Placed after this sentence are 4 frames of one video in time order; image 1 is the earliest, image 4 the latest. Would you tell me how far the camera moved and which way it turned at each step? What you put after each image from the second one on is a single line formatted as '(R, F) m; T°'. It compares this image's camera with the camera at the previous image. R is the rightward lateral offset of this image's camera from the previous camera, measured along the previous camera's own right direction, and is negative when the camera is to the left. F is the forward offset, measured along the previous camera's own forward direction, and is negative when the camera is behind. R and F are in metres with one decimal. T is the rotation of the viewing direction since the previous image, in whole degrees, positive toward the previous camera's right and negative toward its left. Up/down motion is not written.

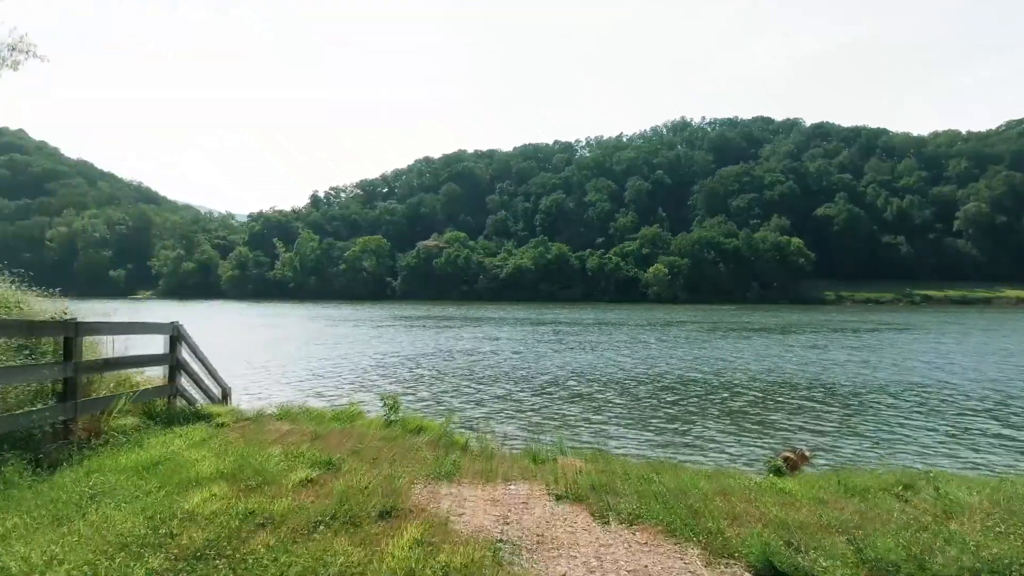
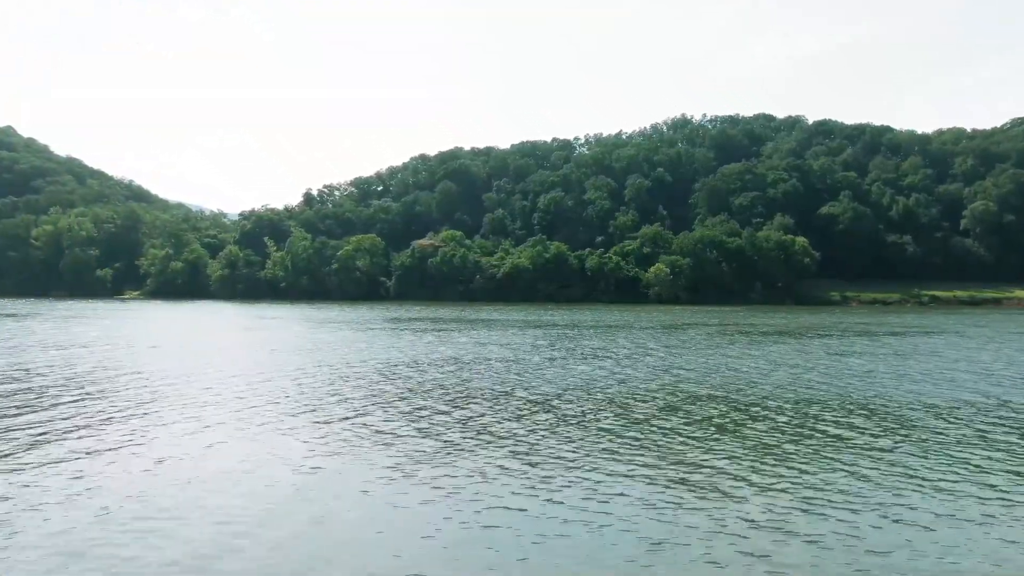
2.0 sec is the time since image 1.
(+0.1, +3.0) m; 0°
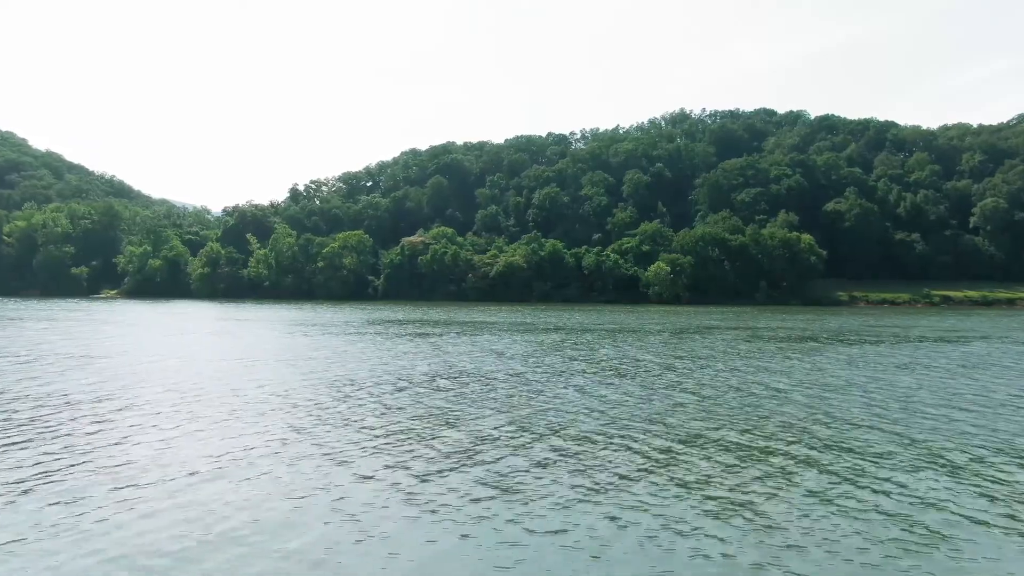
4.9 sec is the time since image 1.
(+0.1, +4.9) m; 0°
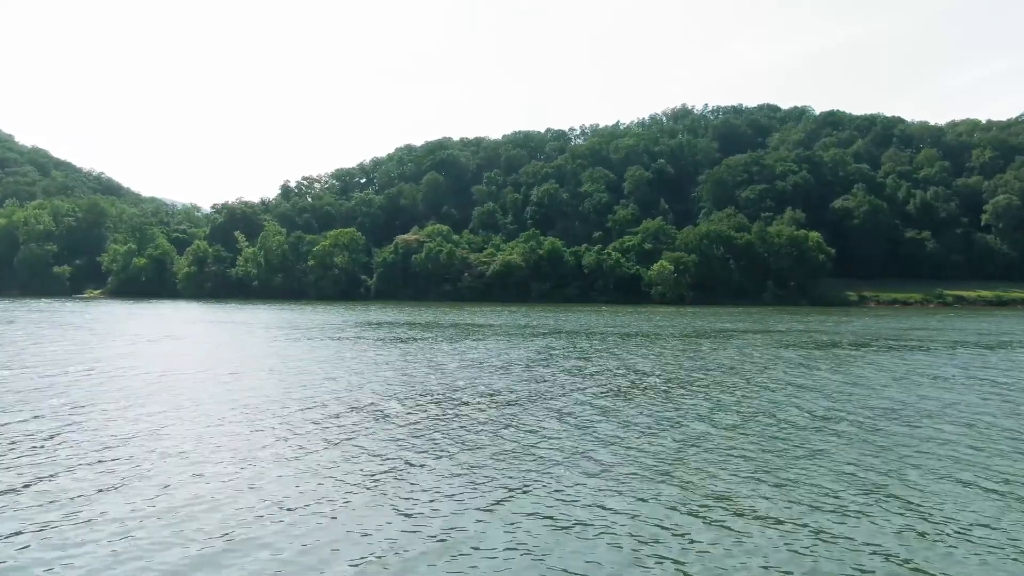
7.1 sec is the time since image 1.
(+0.1, +3.9) m; 0°
